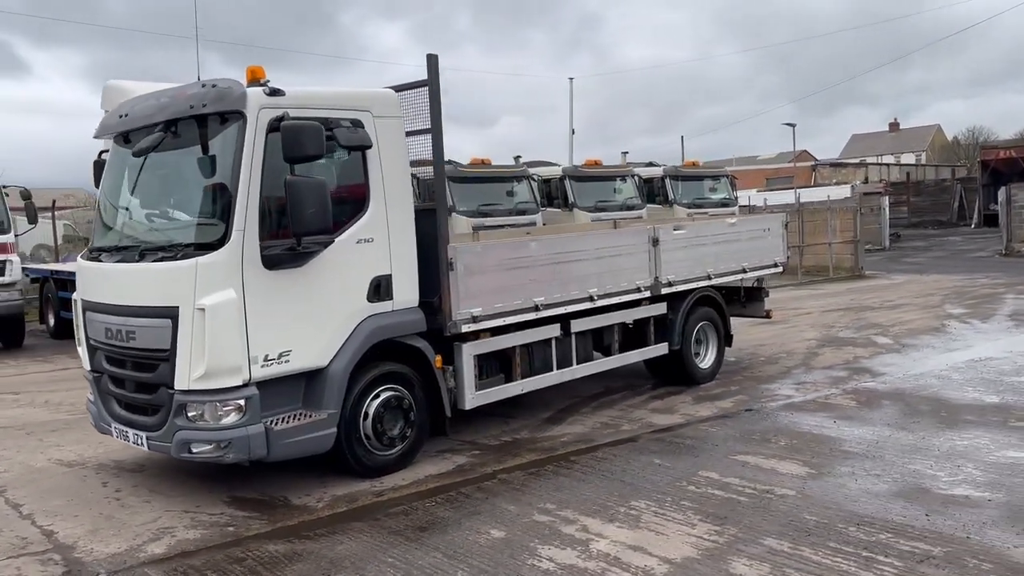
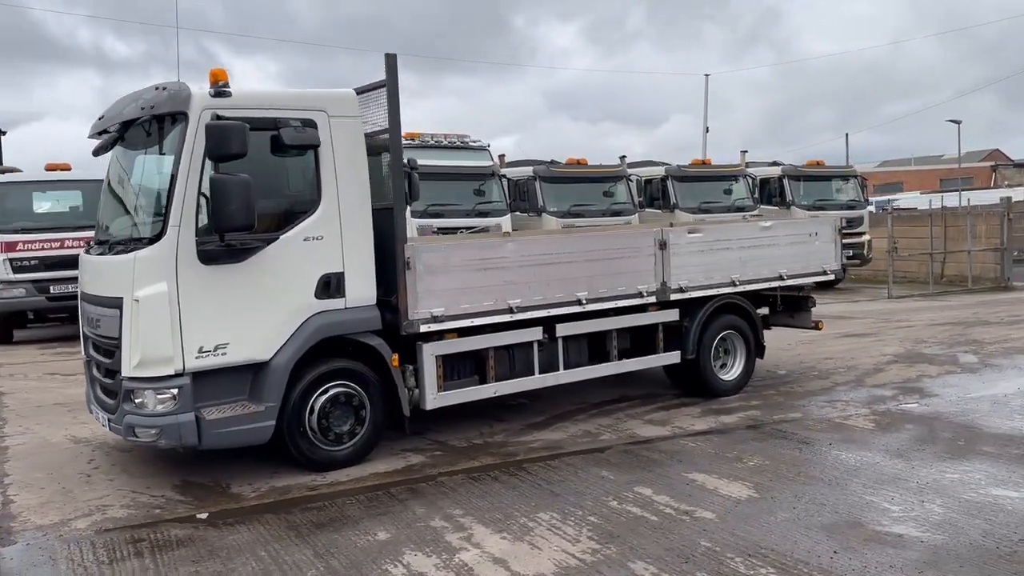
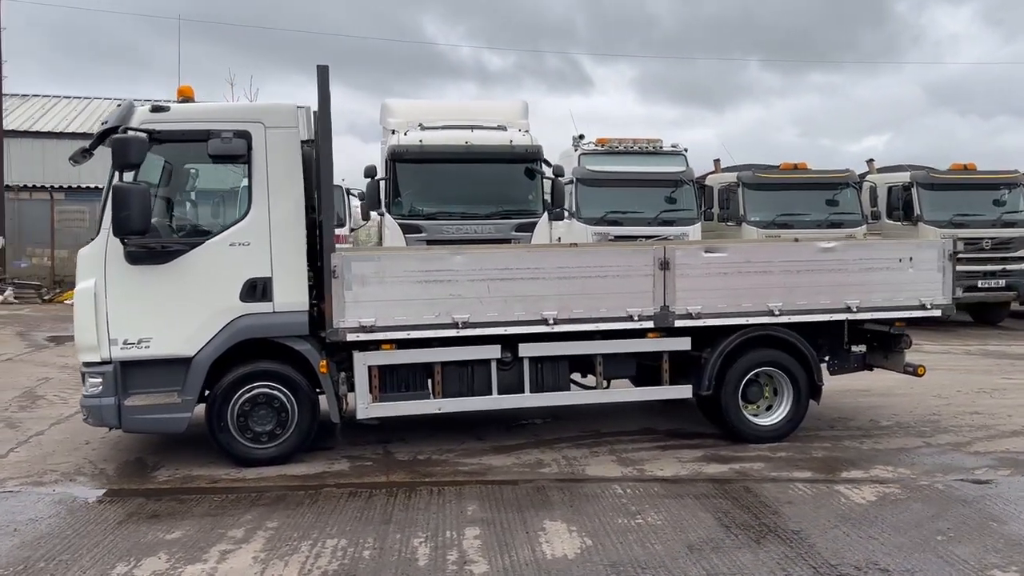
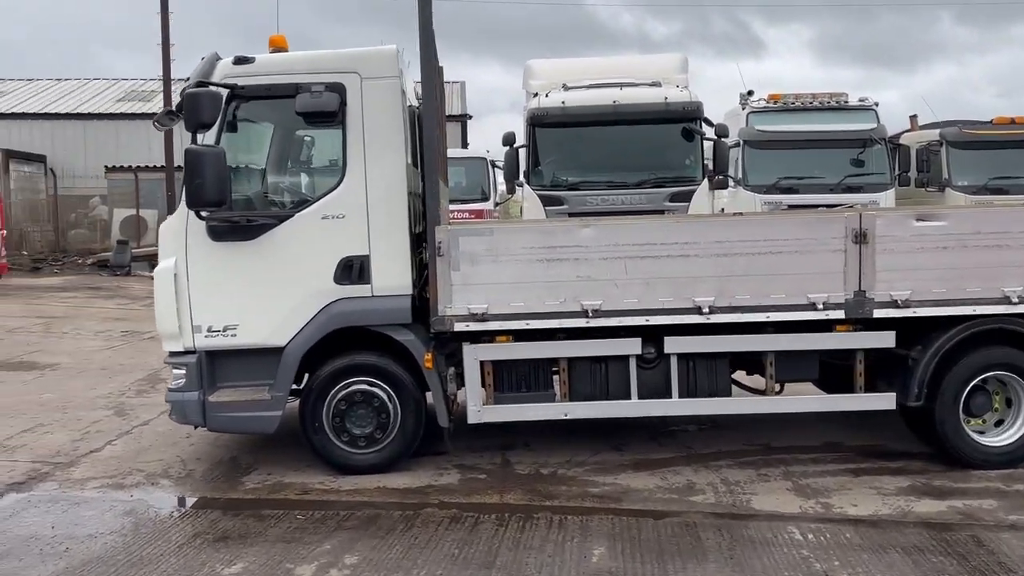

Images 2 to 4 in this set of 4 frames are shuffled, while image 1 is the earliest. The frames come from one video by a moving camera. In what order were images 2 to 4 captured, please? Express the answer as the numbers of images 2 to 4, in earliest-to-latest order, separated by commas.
2, 3, 4
